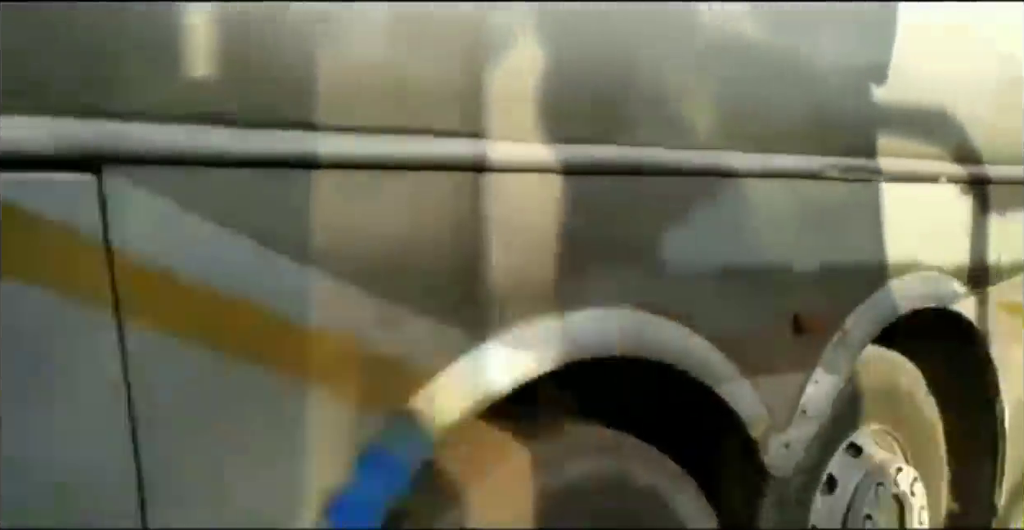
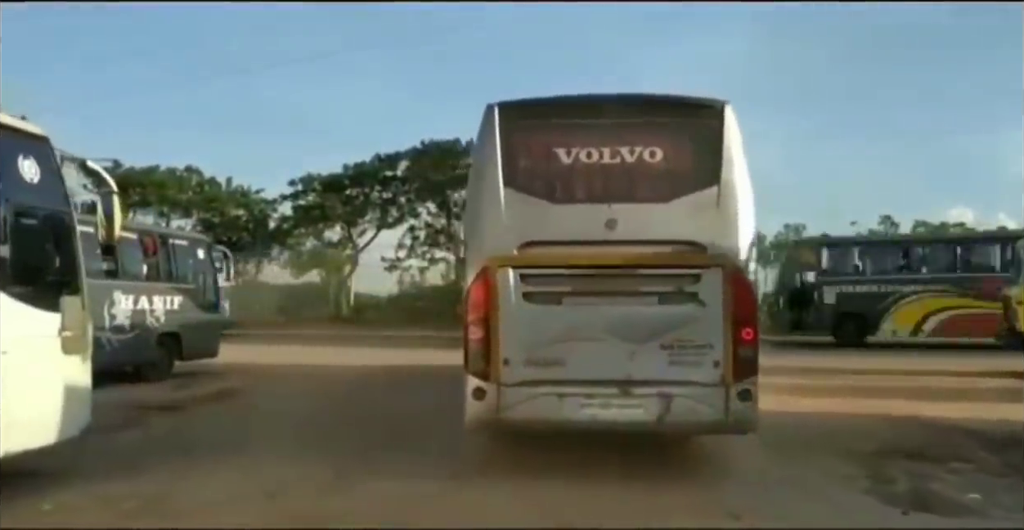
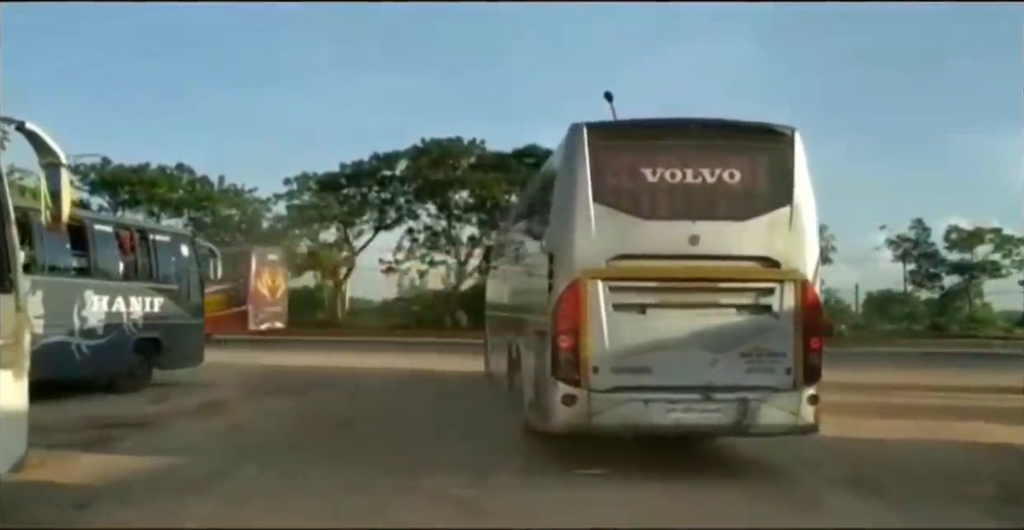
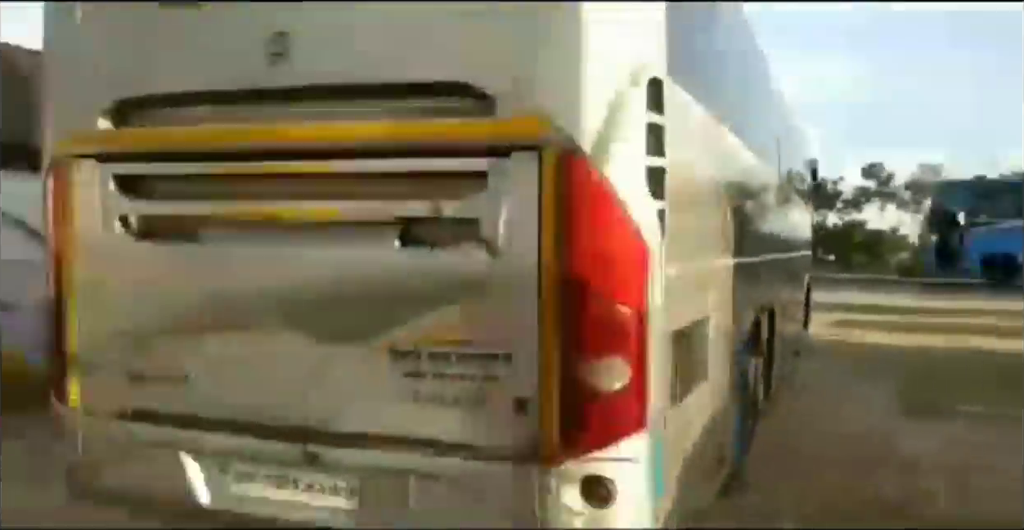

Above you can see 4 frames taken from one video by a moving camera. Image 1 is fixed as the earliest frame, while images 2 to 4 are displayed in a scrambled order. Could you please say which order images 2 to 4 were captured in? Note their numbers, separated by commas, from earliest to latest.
4, 2, 3
